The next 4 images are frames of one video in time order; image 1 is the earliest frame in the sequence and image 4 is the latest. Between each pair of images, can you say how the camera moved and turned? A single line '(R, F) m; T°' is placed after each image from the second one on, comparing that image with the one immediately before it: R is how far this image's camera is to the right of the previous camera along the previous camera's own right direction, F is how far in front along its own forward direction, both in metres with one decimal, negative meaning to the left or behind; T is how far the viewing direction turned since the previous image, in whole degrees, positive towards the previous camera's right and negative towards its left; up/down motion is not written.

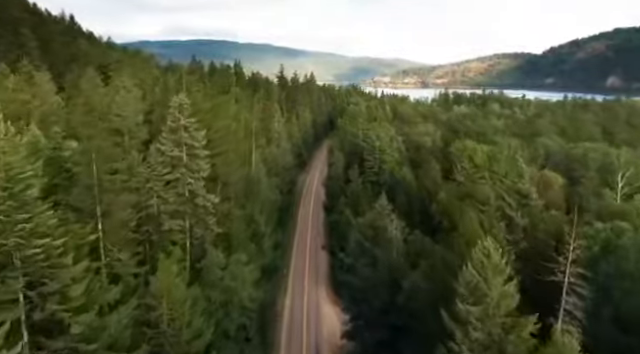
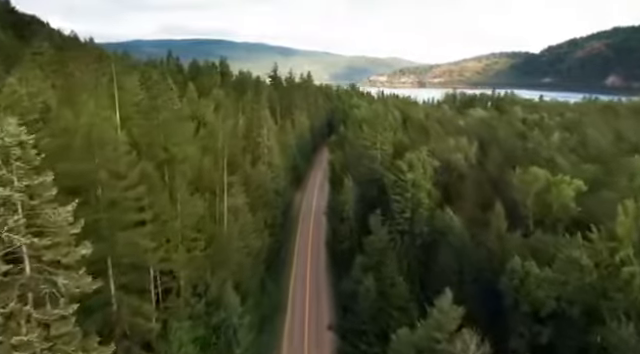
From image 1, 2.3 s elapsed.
(-0.8, +17.3) m; +1°
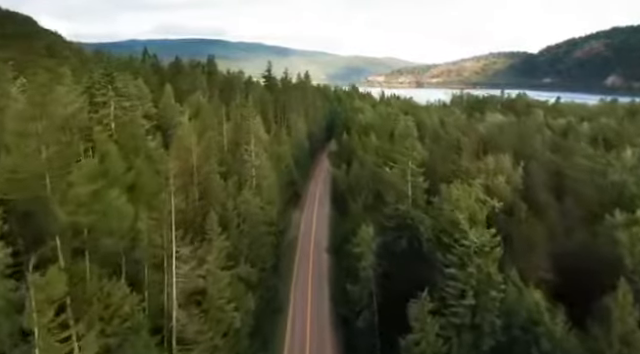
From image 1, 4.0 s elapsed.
(-0.7, +13.5) m; 0°
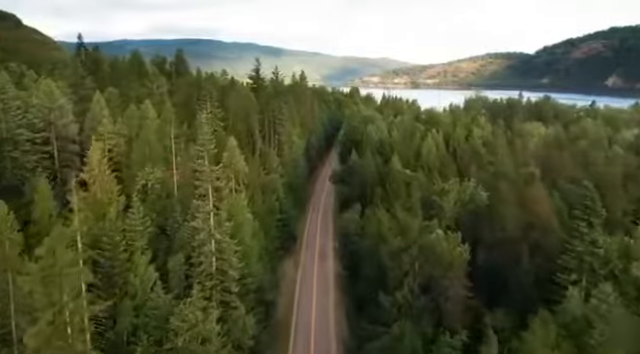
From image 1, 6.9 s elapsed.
(-1.0, +22.8) m; +1°
